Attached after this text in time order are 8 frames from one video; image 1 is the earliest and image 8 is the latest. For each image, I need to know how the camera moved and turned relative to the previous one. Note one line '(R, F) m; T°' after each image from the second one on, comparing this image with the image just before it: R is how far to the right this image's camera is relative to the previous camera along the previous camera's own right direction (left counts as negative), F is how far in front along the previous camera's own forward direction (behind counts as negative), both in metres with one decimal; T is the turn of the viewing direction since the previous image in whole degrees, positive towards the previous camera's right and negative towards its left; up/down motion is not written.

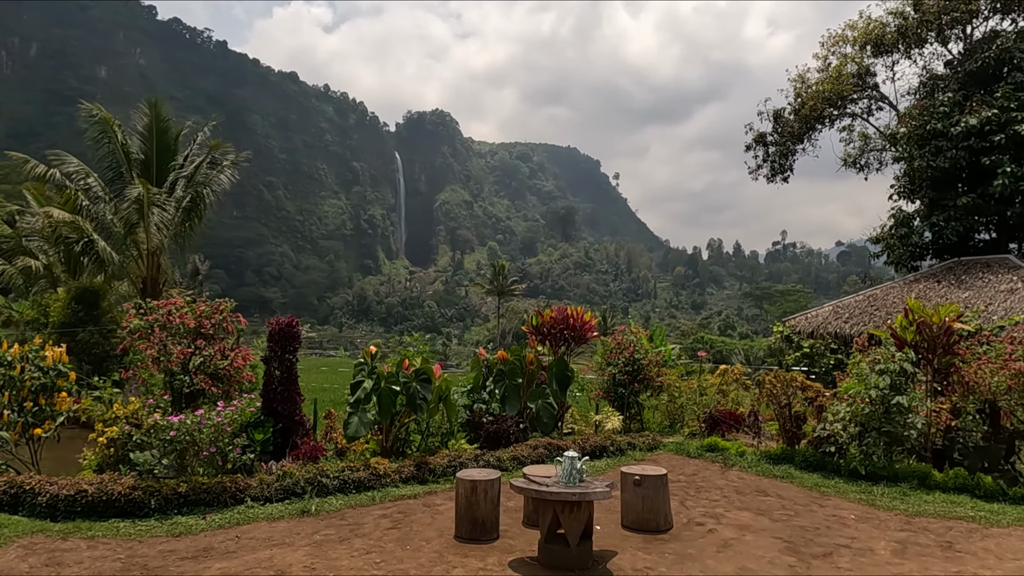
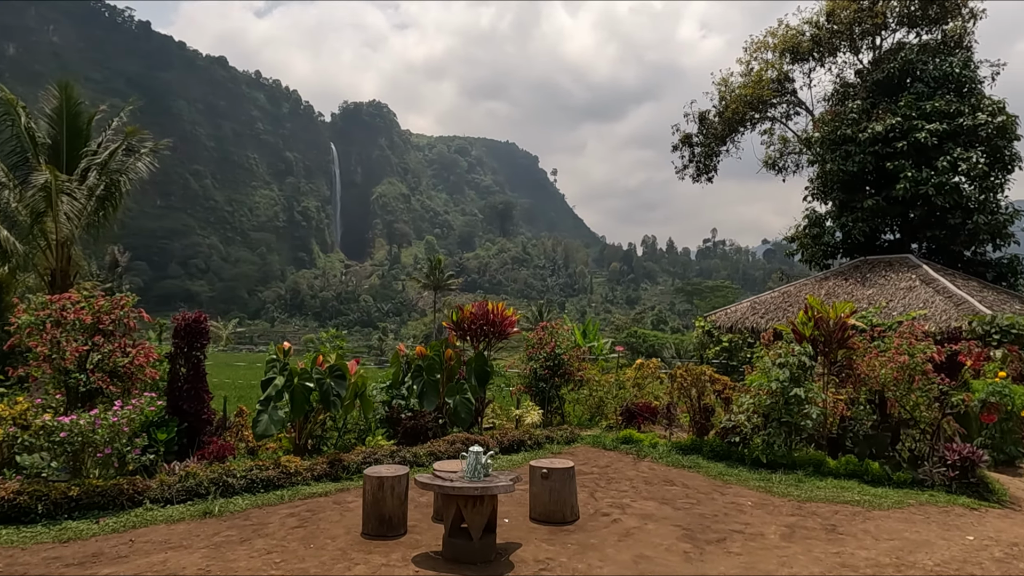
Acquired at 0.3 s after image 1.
(+0.2, 0.0) m; +5°
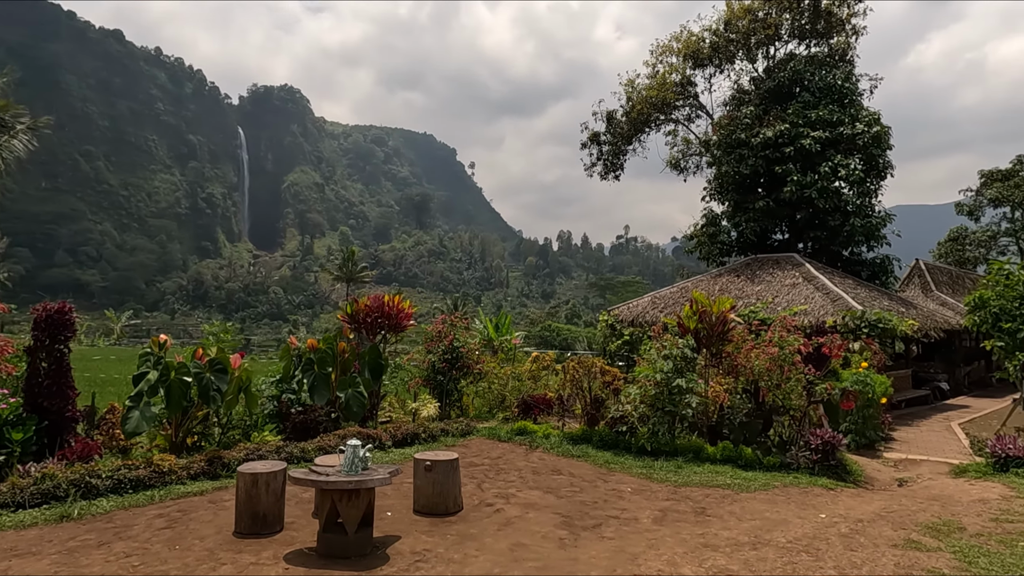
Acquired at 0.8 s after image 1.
(+0.2, 0.0) m; +7°
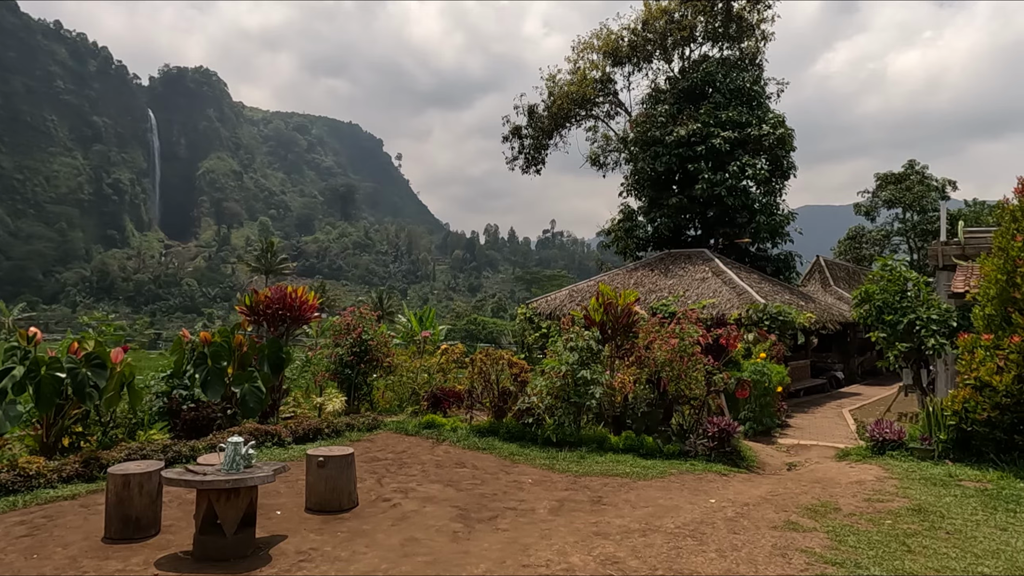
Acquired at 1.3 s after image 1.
(+0.2, 0.0) m; +6°
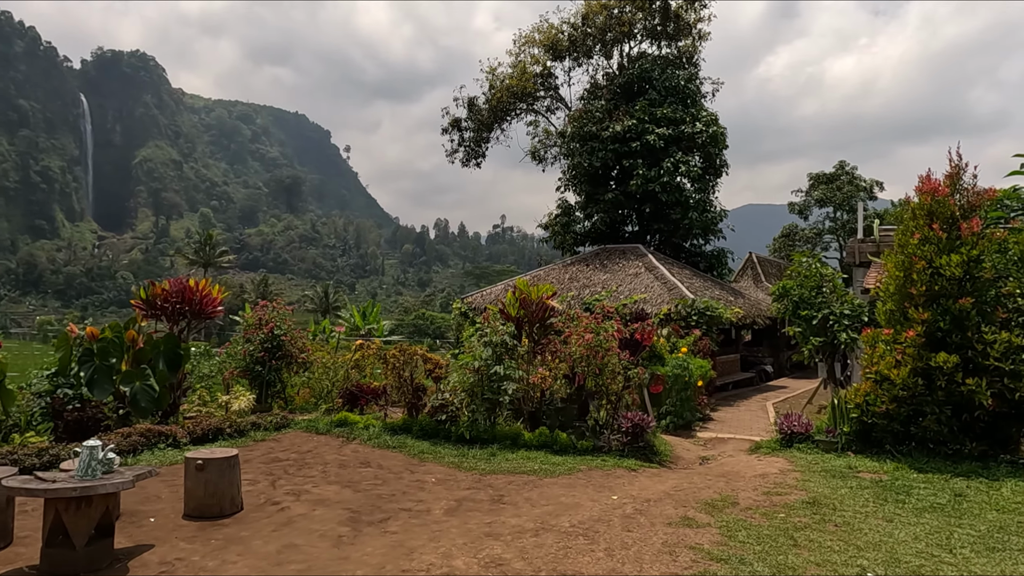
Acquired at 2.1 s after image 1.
(+0.4, +0.1) m; +4°
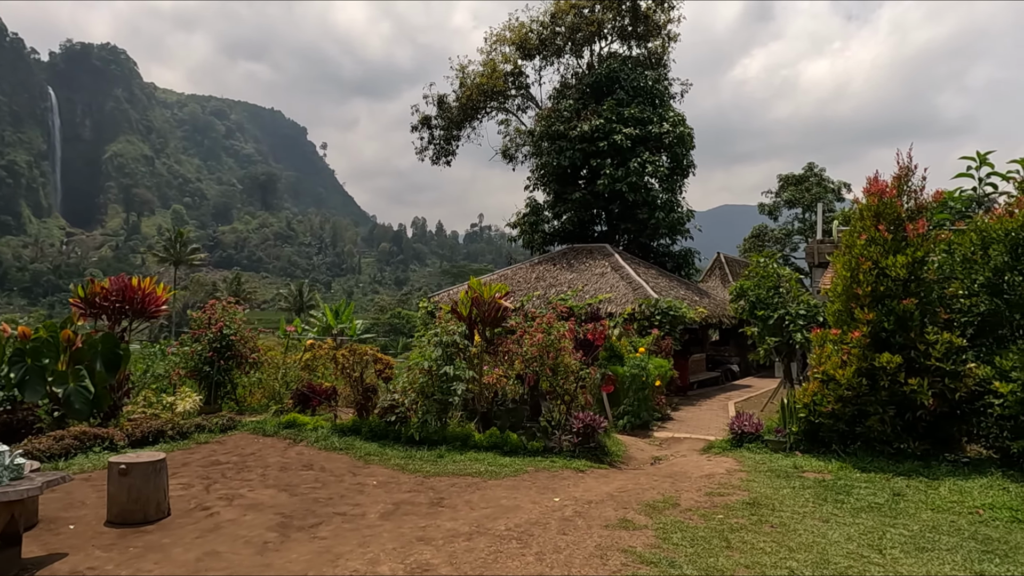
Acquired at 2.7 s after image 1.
(+0.3, +0.1) m; +2°
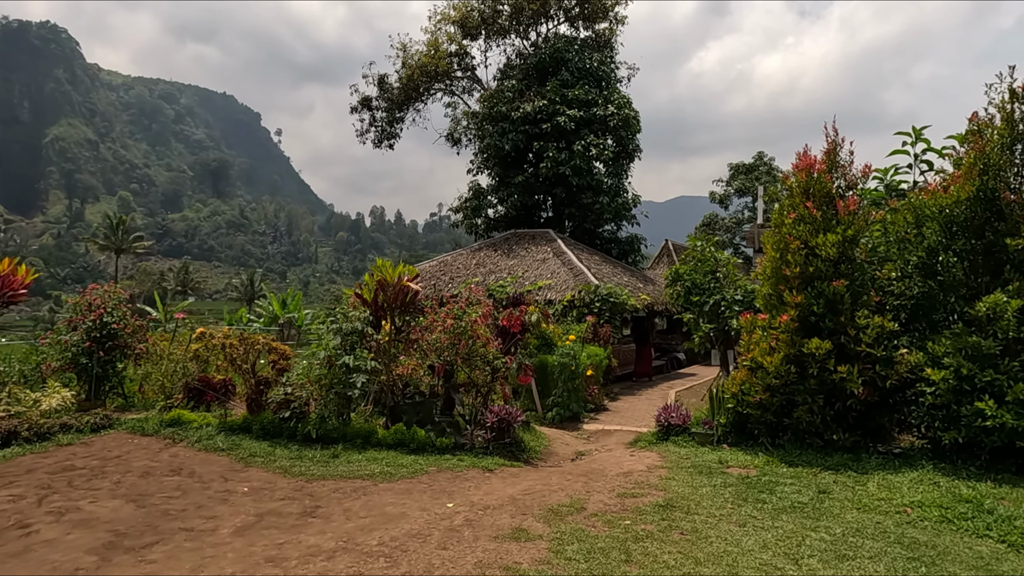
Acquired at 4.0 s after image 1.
(+0.5, +0.6) m; +3°
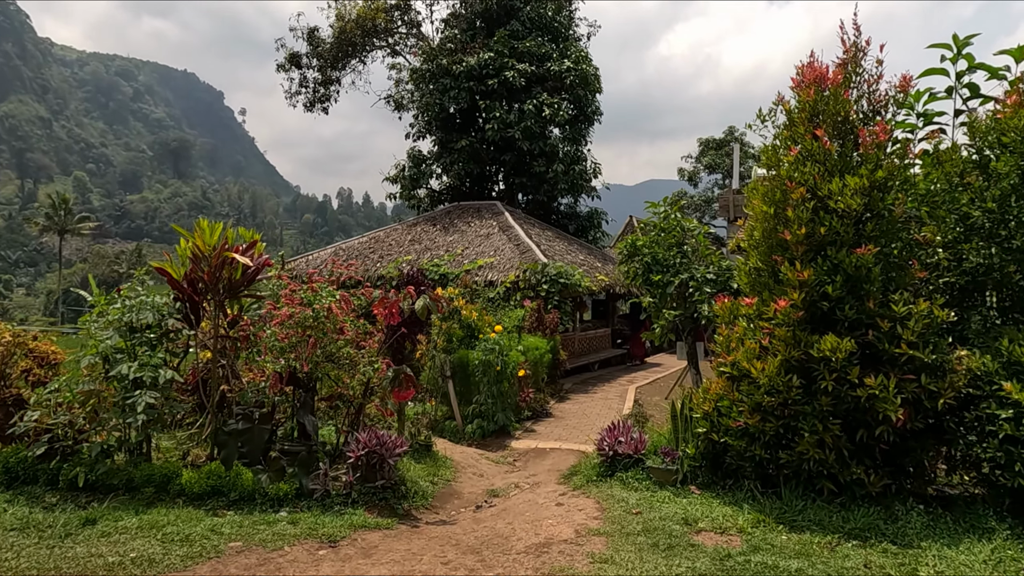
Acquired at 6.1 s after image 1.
(+0.6, +2.0) m; +3°
